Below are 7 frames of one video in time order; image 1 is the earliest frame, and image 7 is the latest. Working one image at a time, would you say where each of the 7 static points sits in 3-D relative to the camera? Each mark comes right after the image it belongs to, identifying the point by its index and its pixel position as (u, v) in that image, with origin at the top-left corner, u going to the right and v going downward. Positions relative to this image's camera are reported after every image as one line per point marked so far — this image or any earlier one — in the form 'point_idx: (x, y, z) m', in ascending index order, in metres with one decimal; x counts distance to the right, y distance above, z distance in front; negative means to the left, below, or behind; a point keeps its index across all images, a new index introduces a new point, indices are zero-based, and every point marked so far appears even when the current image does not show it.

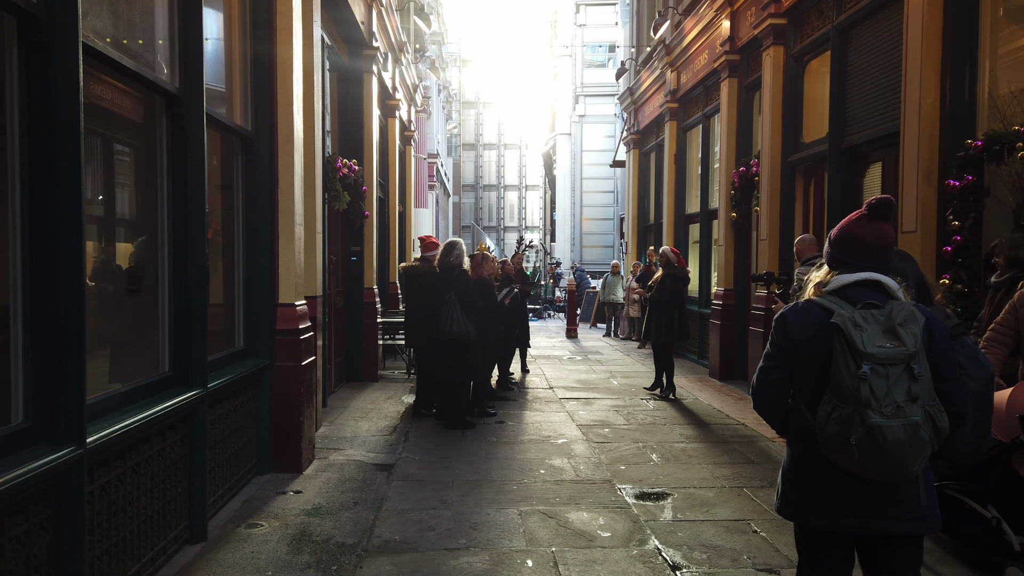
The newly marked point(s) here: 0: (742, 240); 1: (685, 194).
0: (+3.1, +0.6, +10.0) m
1: (+3.0, +1.6, +13.0) m
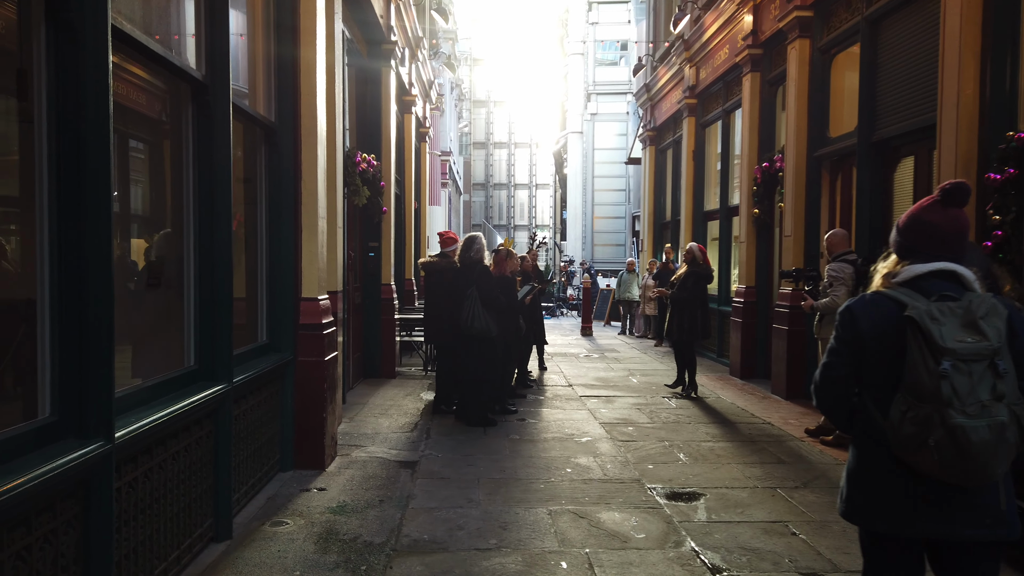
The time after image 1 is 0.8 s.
0: (+3.4, +0.7, +9.8) m
1: (+3.3, +1.7, +12.8) m
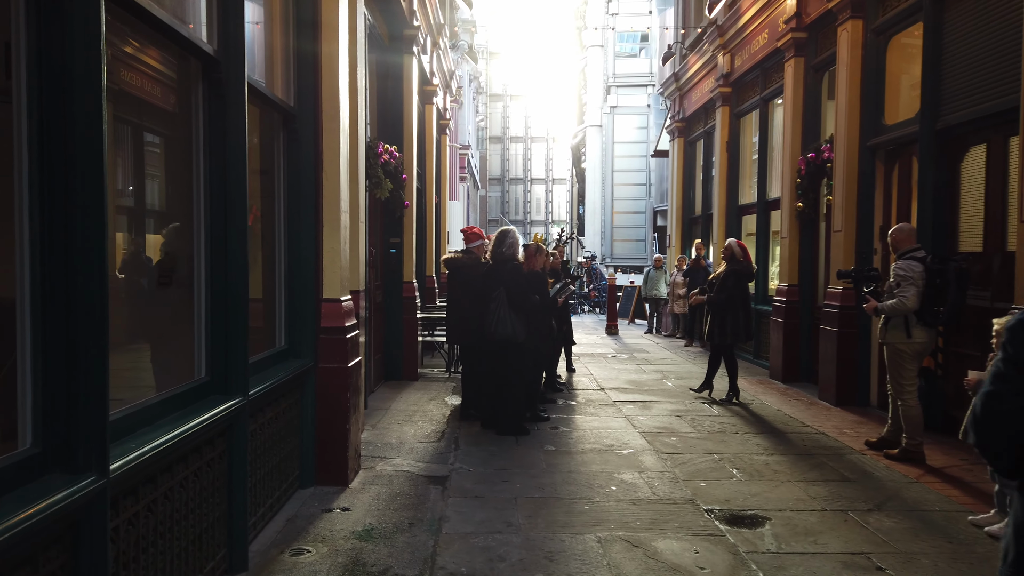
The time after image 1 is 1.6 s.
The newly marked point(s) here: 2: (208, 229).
0: (+3.7, +0.7, +9.3) m
1: (+3.7, +1.7, +12.3) m
2: (-1.5, +0.3, +3.7) m
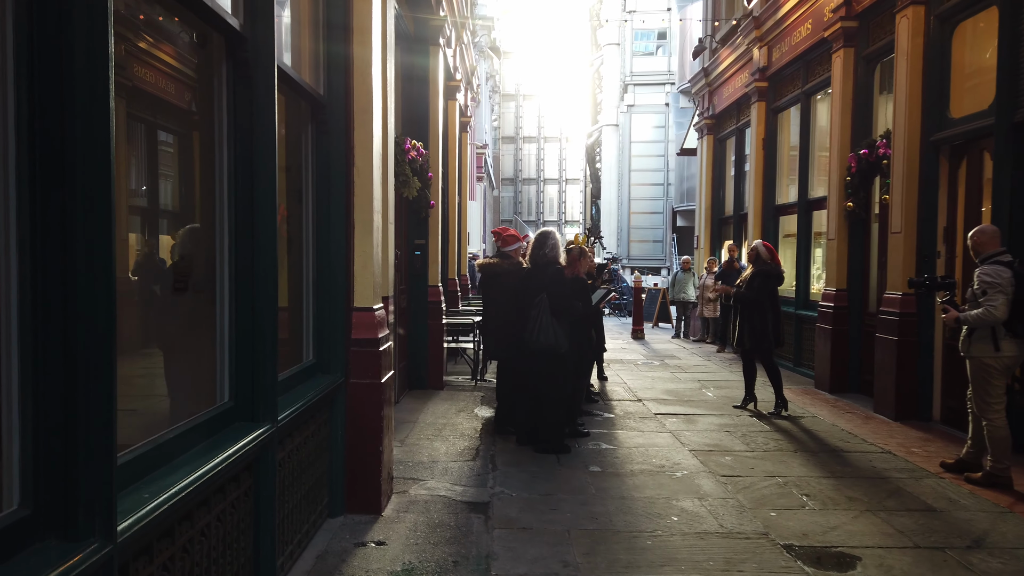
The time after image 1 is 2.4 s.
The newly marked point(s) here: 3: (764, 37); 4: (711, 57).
0: (+4.1, +0.6, +8.7) m
1: (+4.2, +1.7, +11.7) m
2: (-1.2, +0.2, +3.2) m
3: (+3.9, +3.9, +11.6) m
4: (+3.9, +4.5, +14.4) m
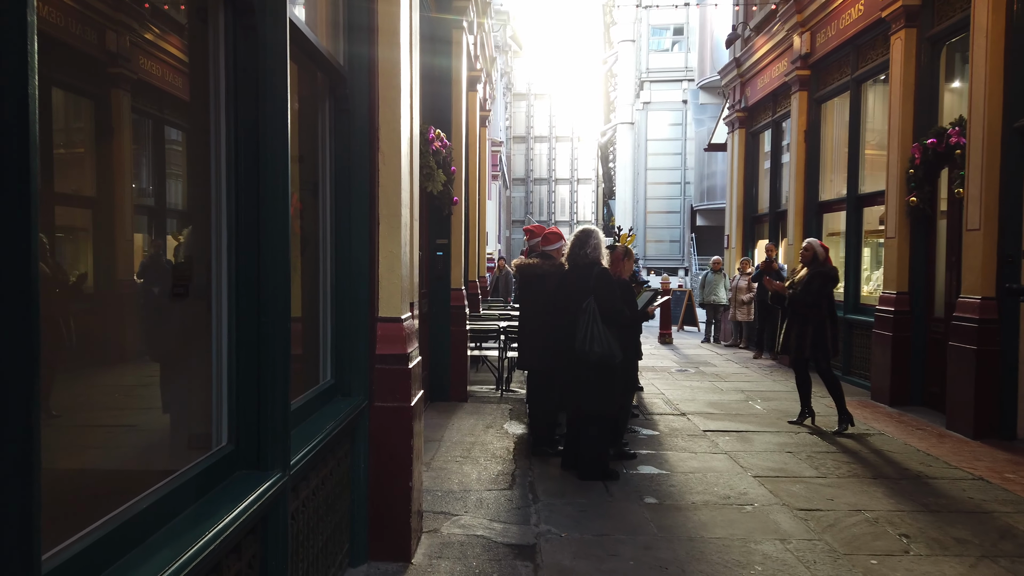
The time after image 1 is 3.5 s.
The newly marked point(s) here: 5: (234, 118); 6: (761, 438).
0: (+4.4, +0.6, +8.0) m
1: (+4.5, +1.6, +11.0) m
2: (-0.9, +0.2, +2.5) m
3: (+4.3, +3.9, +10.8) m
4: (+4.3, +4.5, +13.7) m
5: (-0.9, +0.6, +2.5) m
6: (+2.2, -1.4, +6.7) m
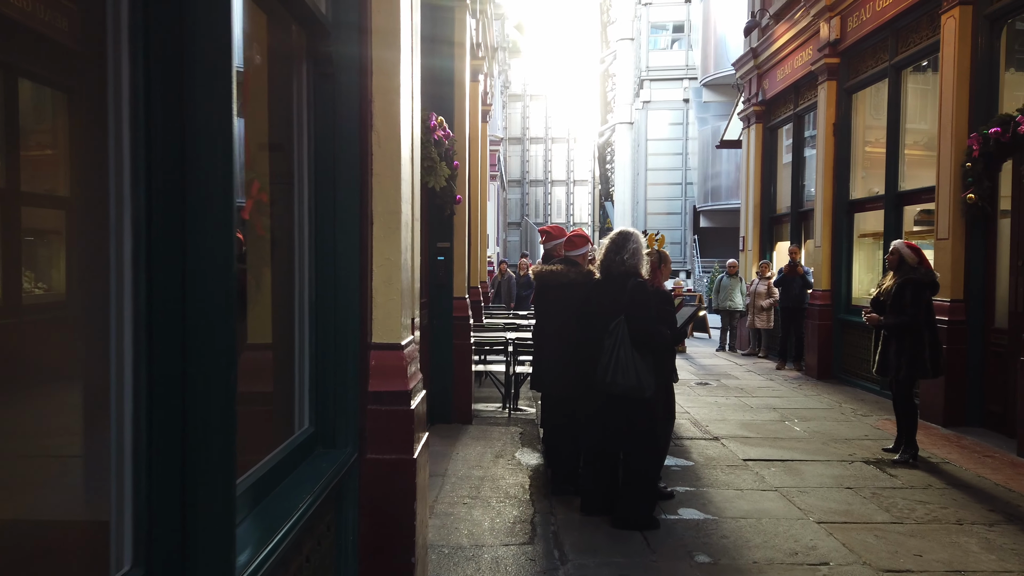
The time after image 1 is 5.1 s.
0: (+4.5, +0.5, +7.1) m
1: (+4.6, +1.5, +10.1) m
2: (-0.8, +0.1, +1.6) m
3: (+4.4, +3.8, +10.0) m
4: (+4.3, +4.4, +12.8) m
5: (-0.8, +0.5, +1.6) m
6: (+2.4, -1.4, +5.8) m
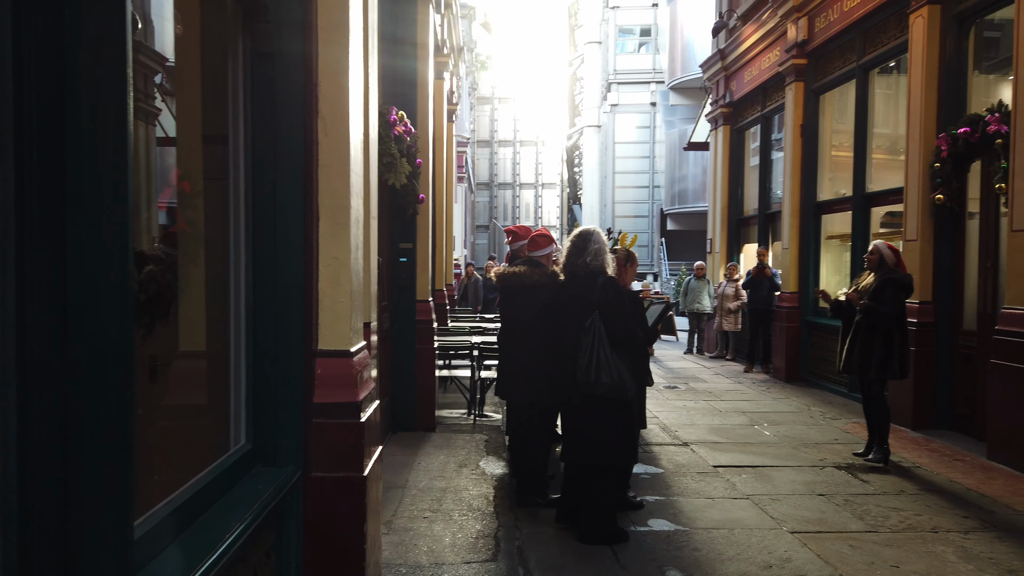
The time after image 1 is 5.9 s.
0: (+4.2, +0.5, +7.1) m
1: (+4.1, +1.5, +10.1) m
2: (-0.9, +0.1, +1.4) m
3: (+3.9, +3.8, +10.0) m
4: (+3.7, +4.3, +12.8) m
5: (-0.9, +0.5, +1.4) m
6: (+2.1, -1.4, +5.7) m
